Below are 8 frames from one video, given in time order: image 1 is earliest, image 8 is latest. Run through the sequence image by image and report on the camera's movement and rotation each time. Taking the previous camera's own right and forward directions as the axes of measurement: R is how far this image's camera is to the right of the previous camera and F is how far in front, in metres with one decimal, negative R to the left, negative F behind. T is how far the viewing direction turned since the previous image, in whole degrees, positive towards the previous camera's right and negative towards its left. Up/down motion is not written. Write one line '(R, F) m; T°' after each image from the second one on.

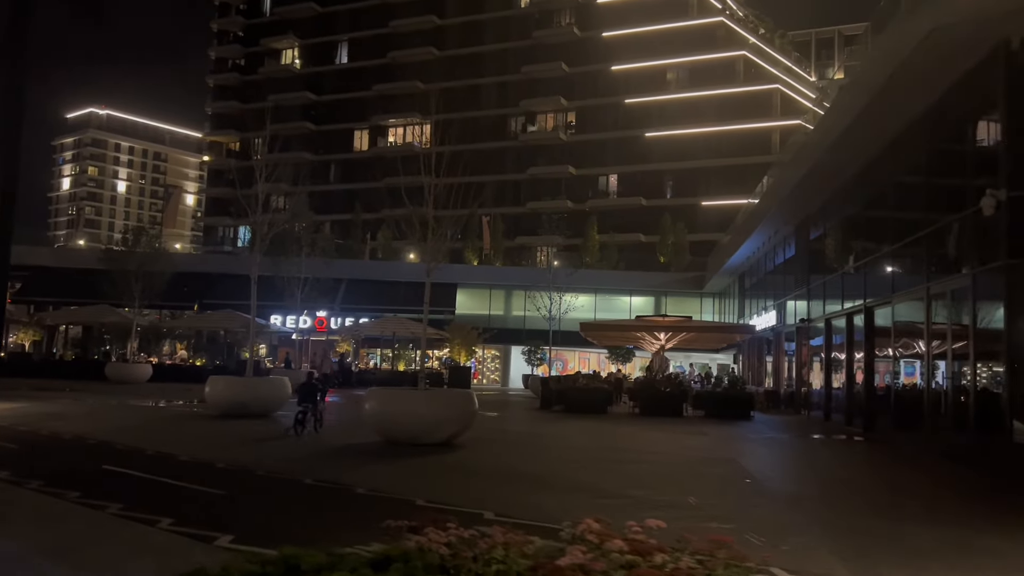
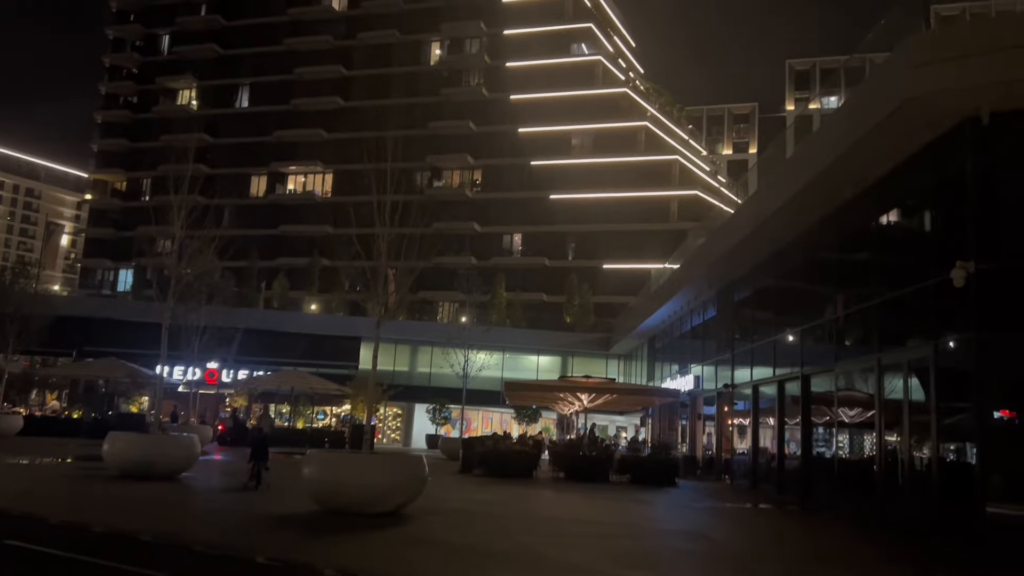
(-0.9, +0.7) m; +7°
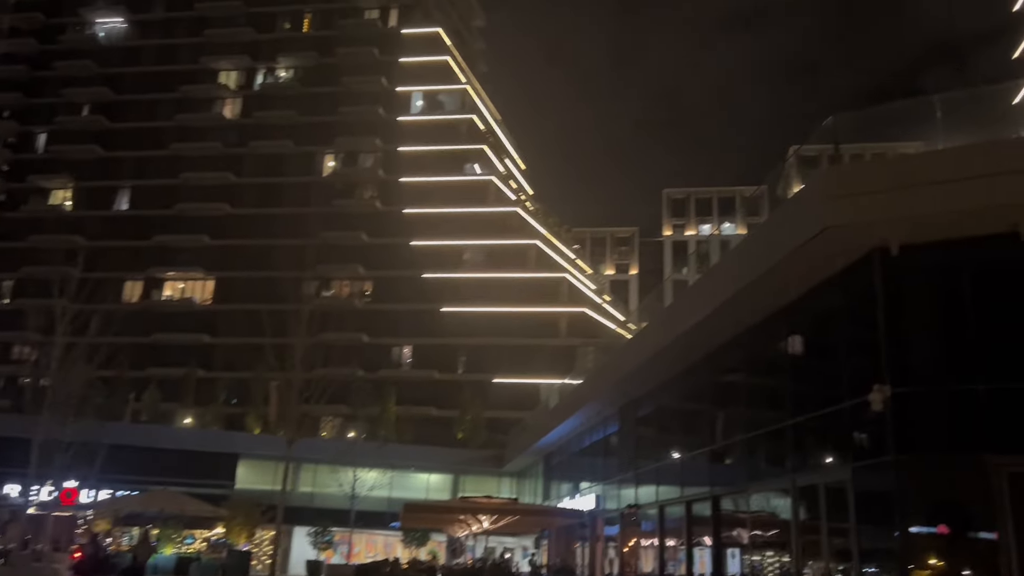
(-0.5, +0.4) m; +8°
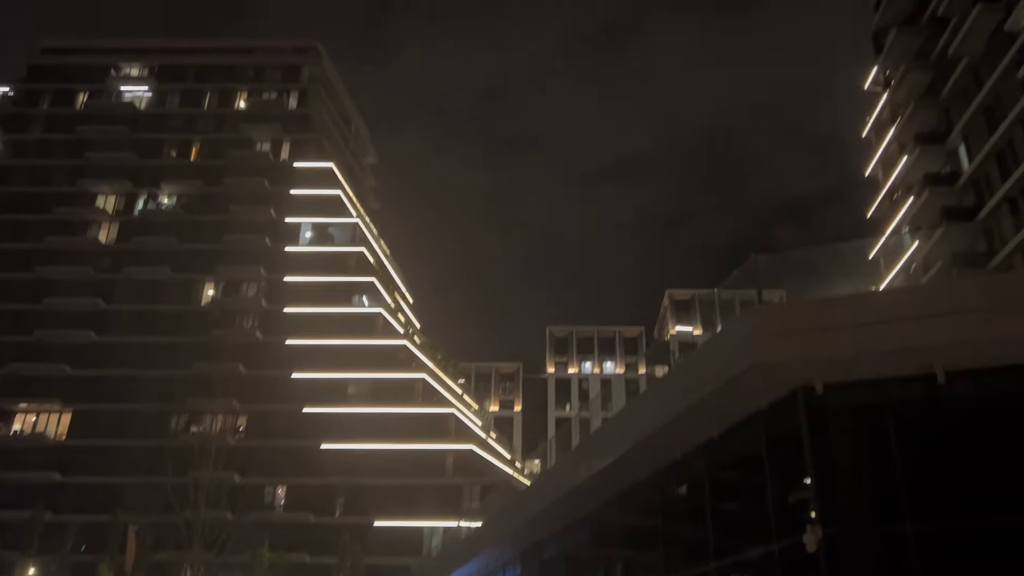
(-0.6, +0.4) m; +8°
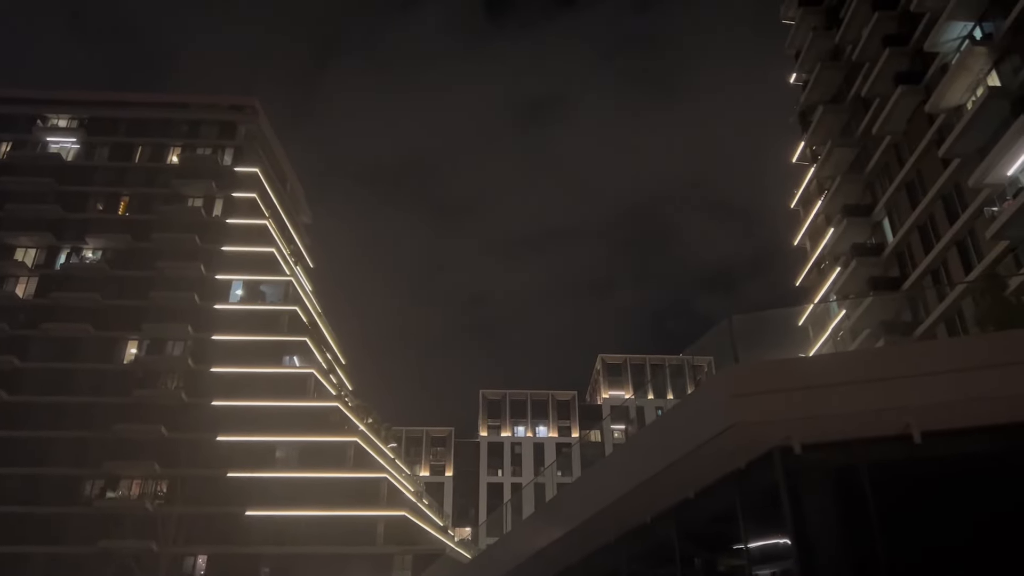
(-0.6, +0.2) m; +5°
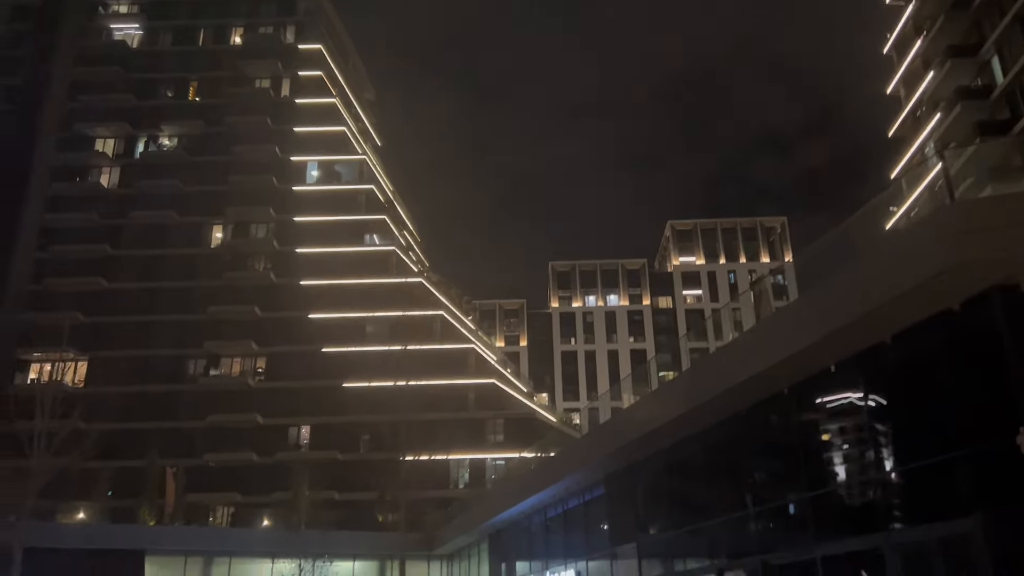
(-1.9, +0.2) m; -4°
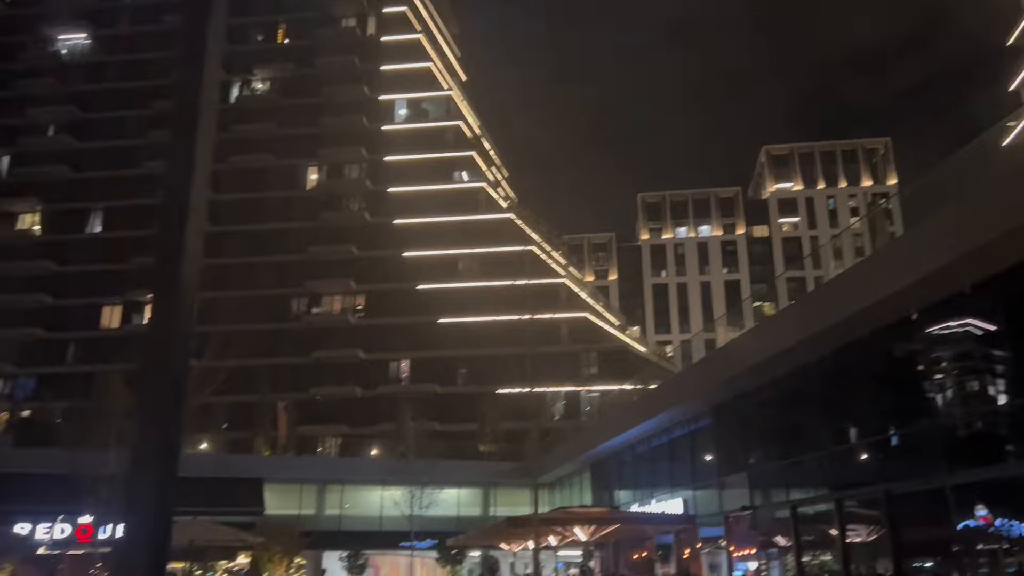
(-0.4, +0.1) m; -6°
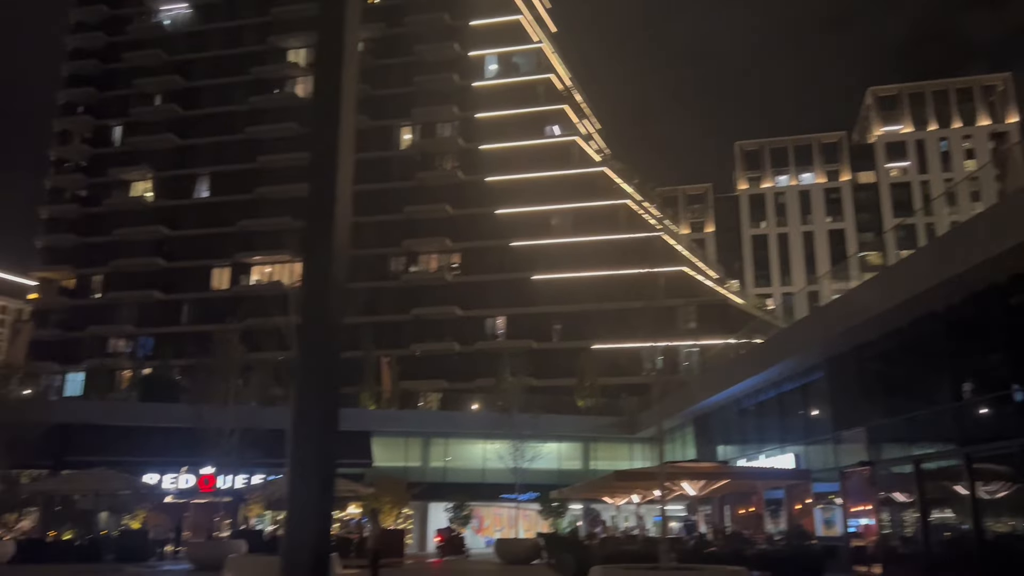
(-0.3, +0.2) m; -6°
